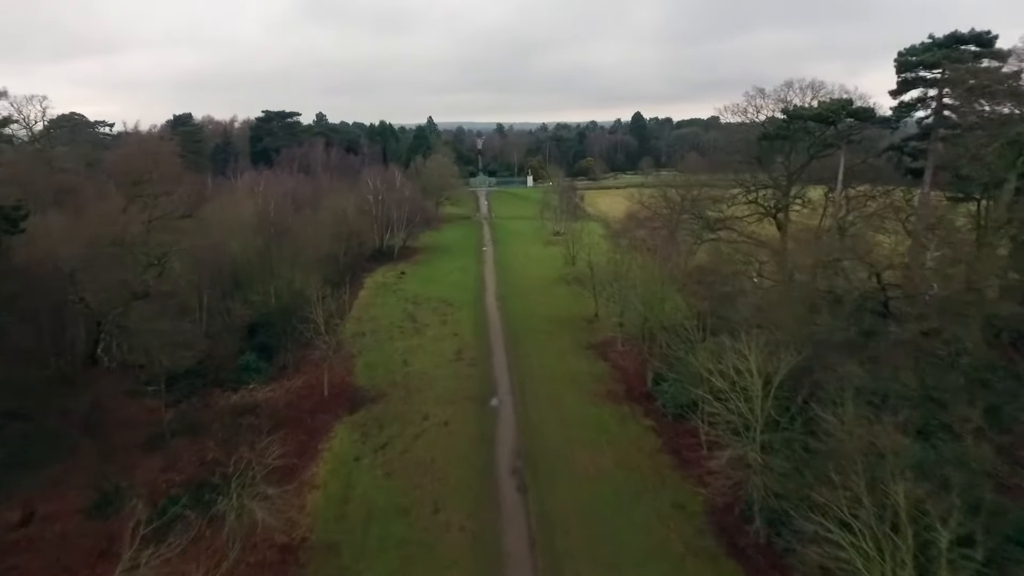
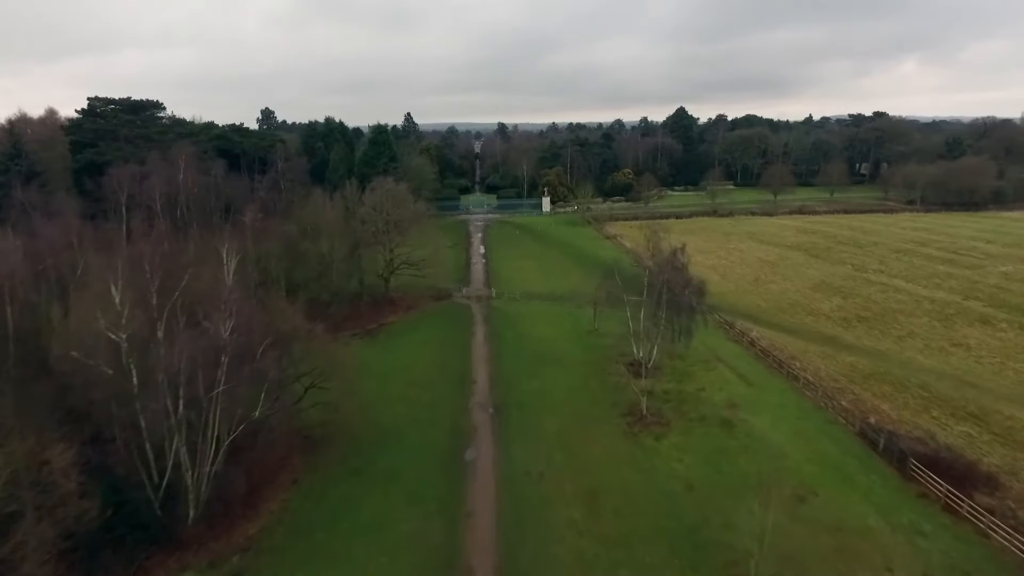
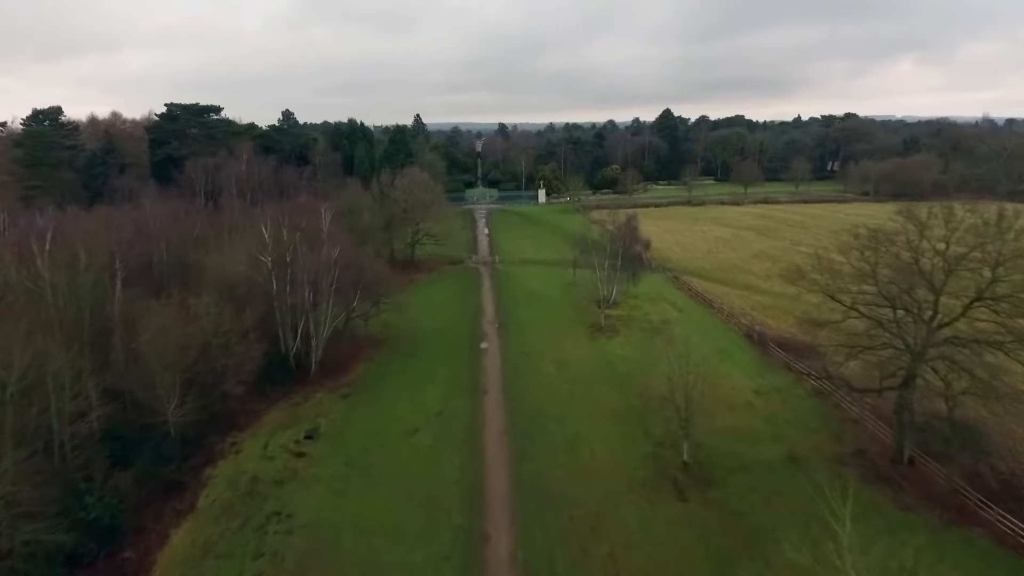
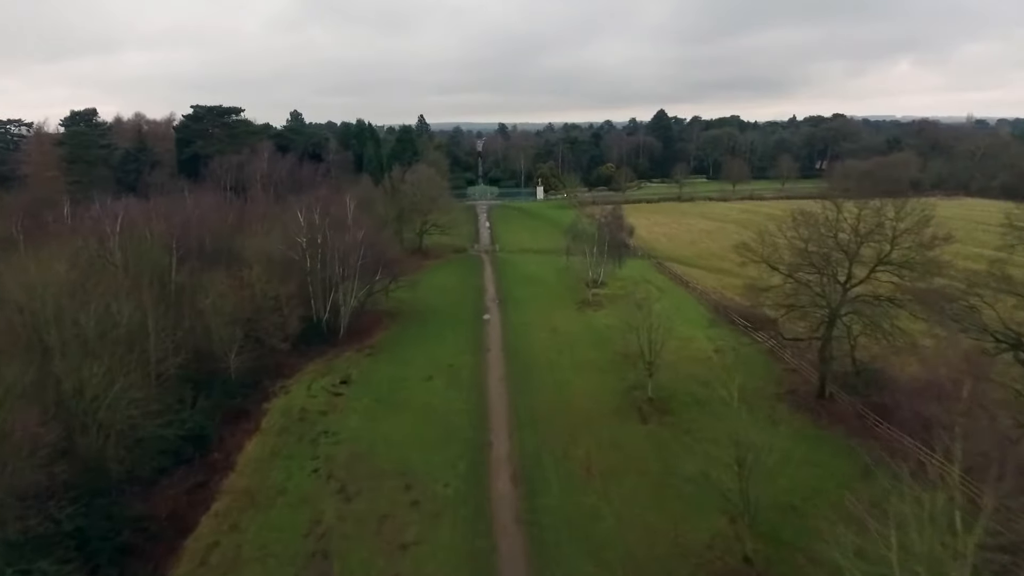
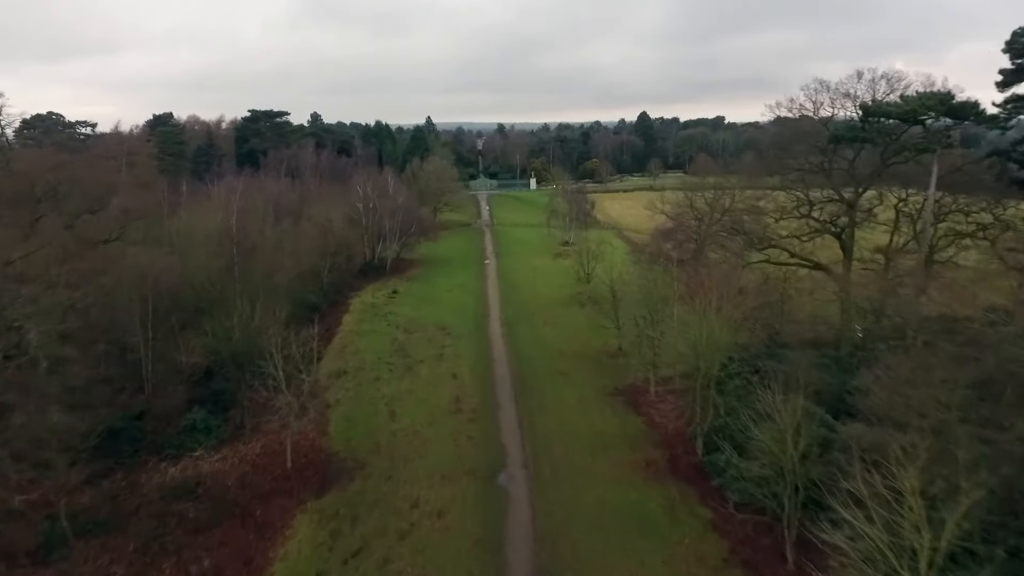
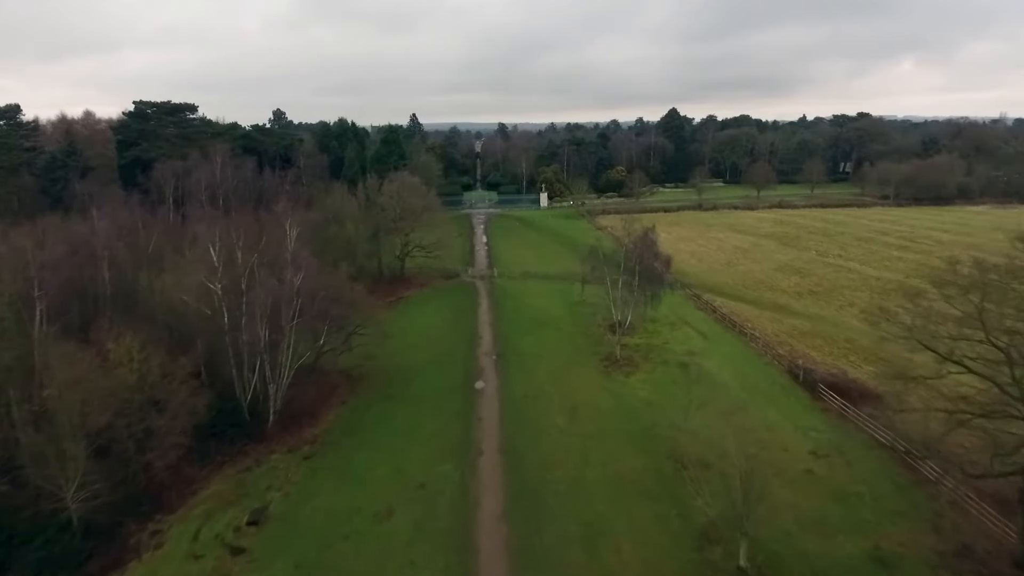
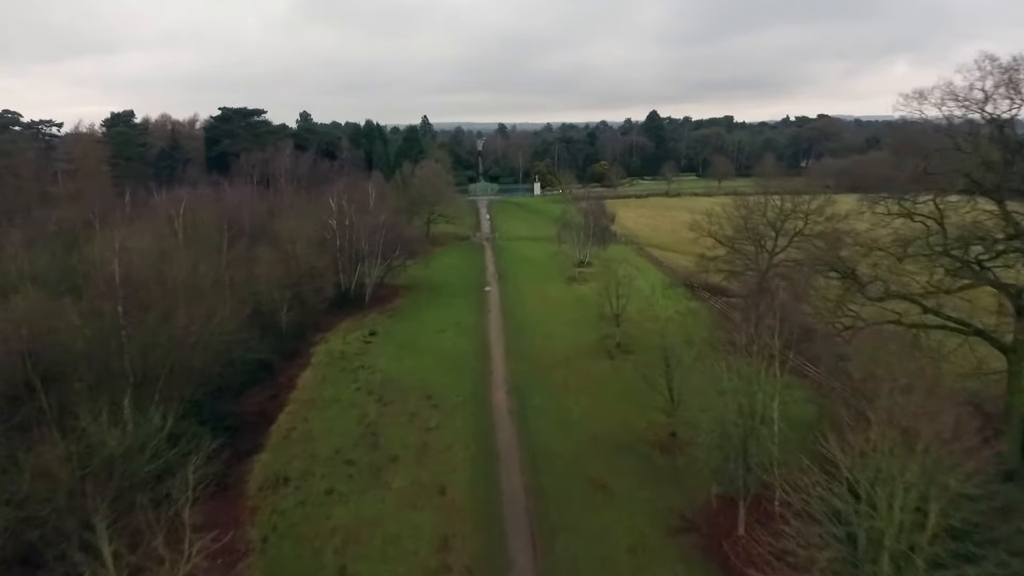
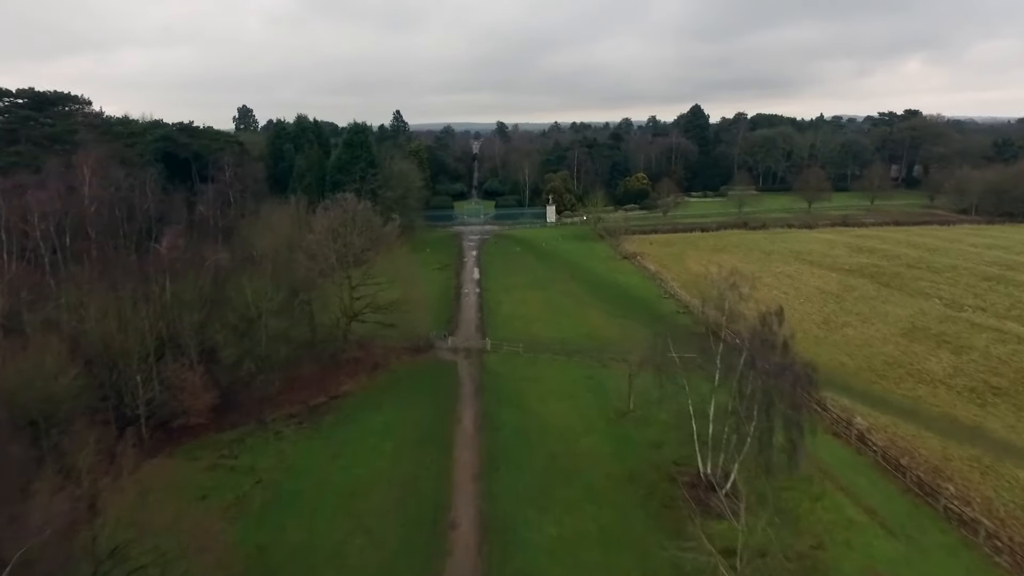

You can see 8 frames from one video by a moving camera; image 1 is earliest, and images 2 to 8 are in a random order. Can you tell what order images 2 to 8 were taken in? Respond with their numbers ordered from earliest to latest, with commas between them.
5, 7, 4, 3, 6, 2, 8
